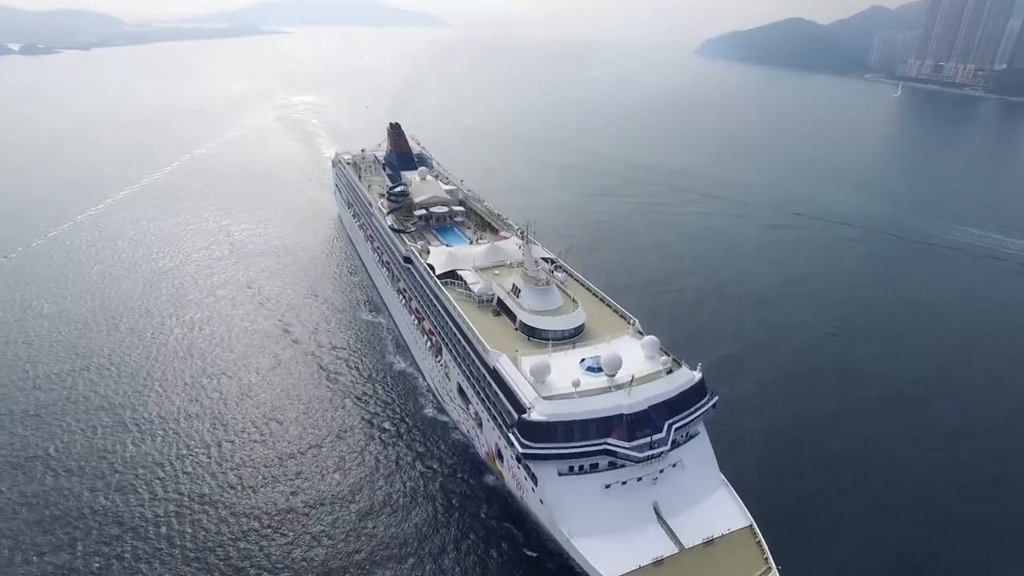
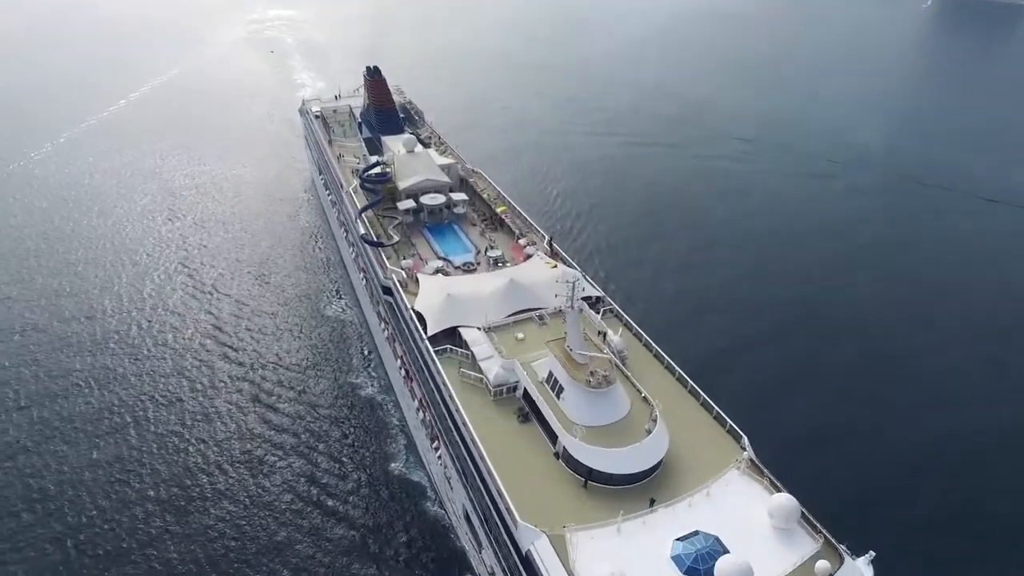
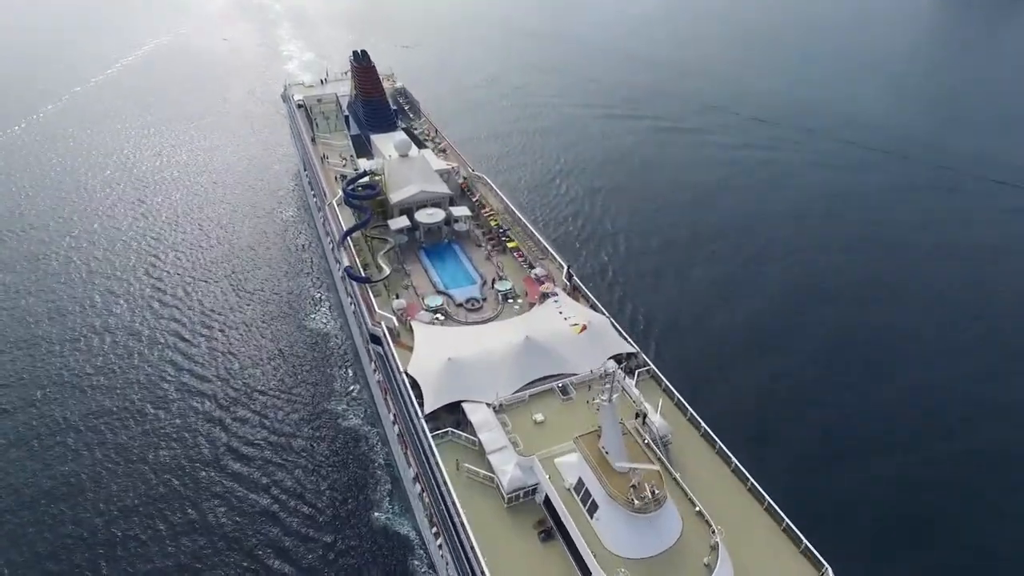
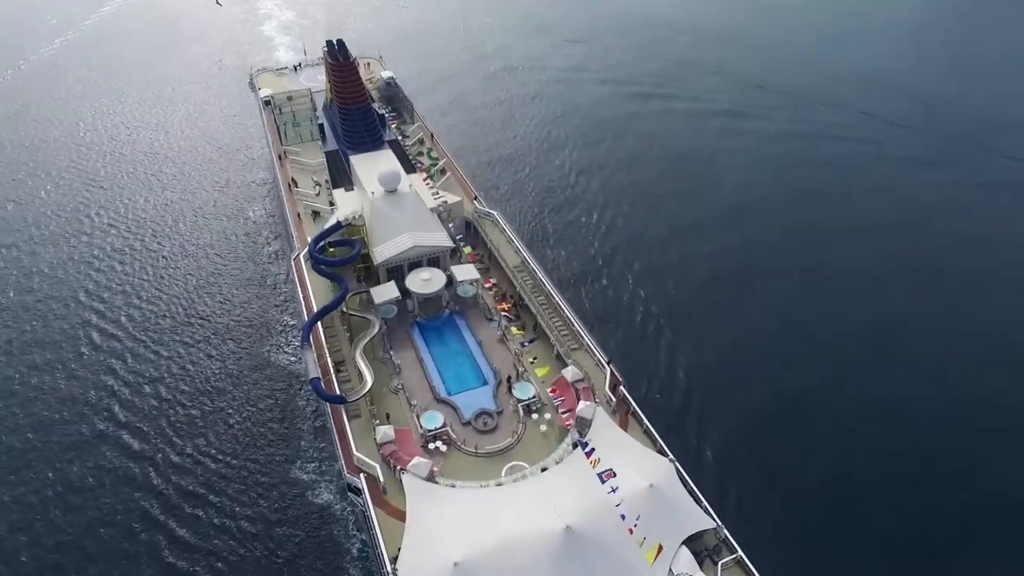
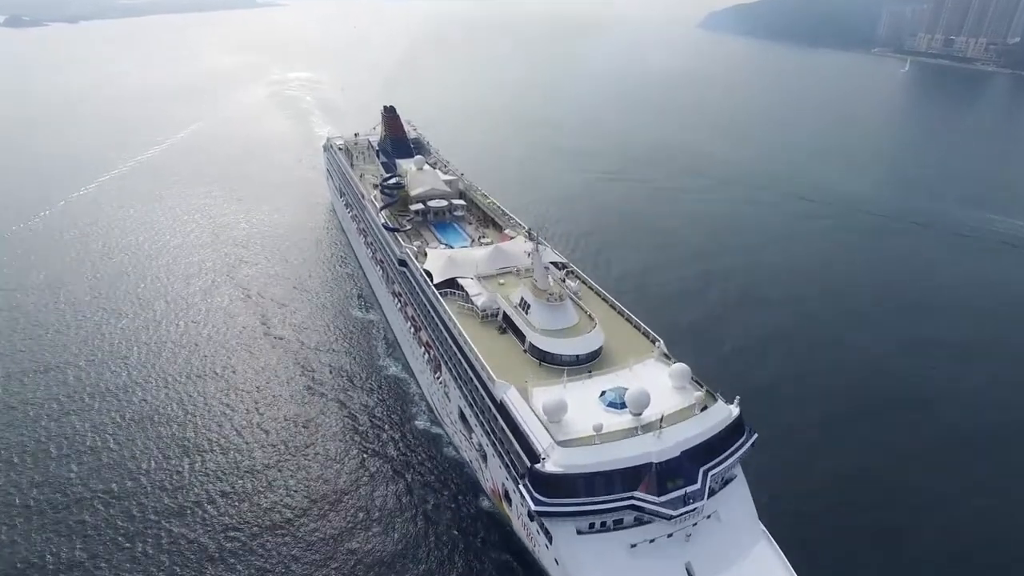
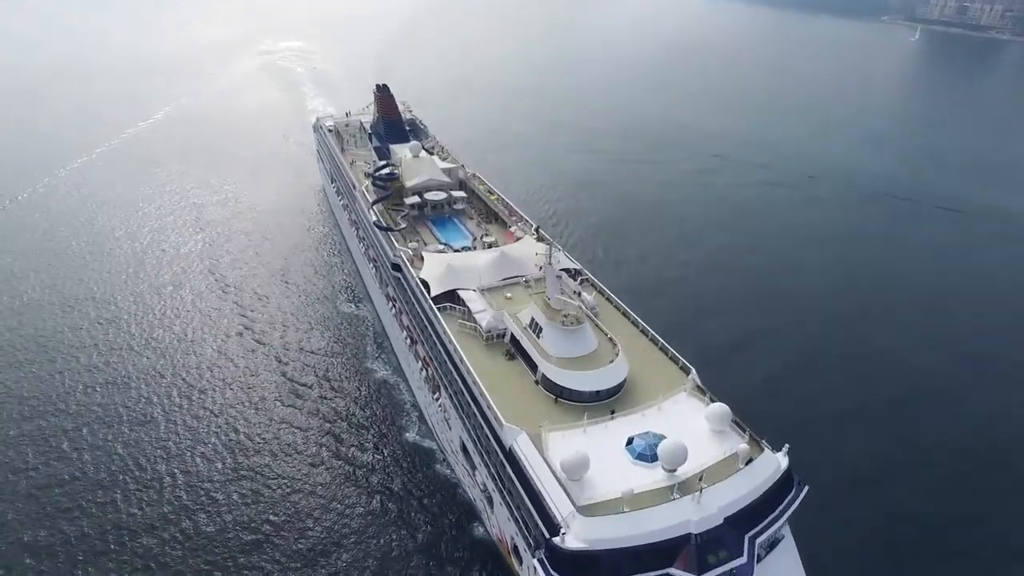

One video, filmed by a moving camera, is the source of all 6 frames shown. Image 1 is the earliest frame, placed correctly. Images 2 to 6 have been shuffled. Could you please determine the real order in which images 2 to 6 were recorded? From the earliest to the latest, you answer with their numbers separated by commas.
5, 6, 2, 3, 4
